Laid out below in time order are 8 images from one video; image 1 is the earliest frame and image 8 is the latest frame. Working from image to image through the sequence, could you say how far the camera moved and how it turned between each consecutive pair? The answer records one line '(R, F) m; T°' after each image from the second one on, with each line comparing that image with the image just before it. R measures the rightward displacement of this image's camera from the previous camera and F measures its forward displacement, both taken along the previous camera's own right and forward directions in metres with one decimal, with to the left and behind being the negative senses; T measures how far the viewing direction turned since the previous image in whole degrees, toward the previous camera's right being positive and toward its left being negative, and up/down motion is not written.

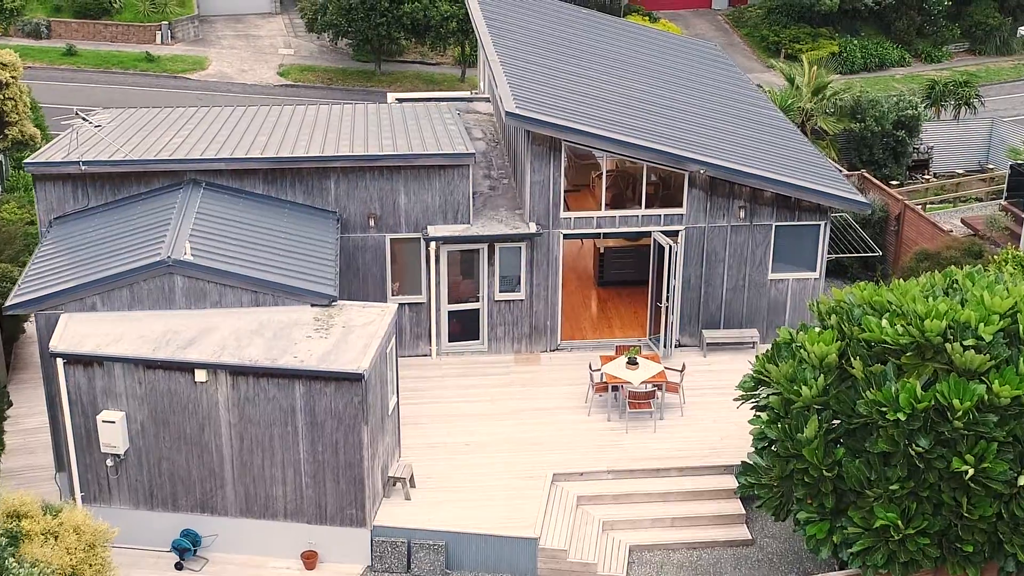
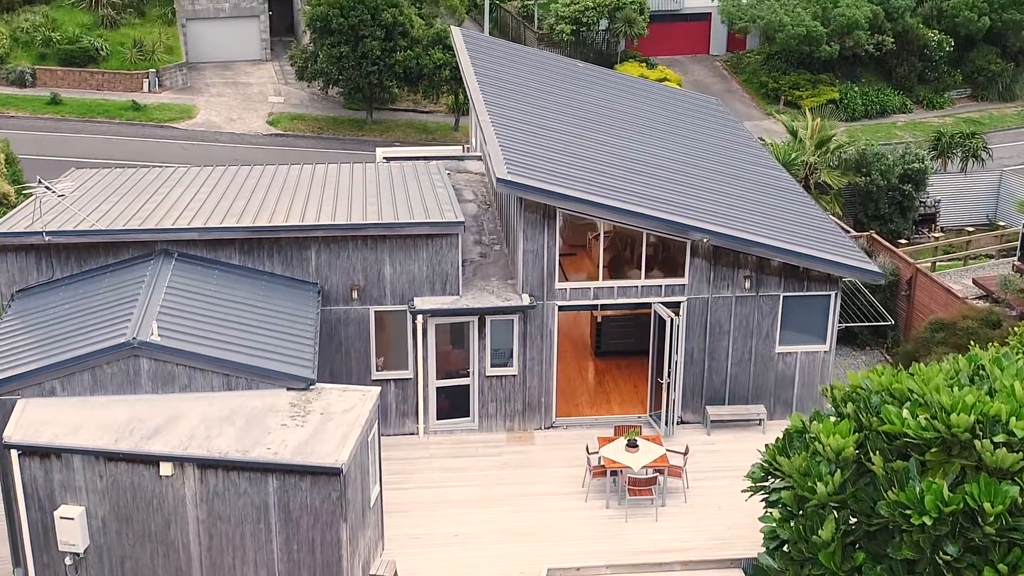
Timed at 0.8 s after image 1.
(0.0, +0.8) m; 0°
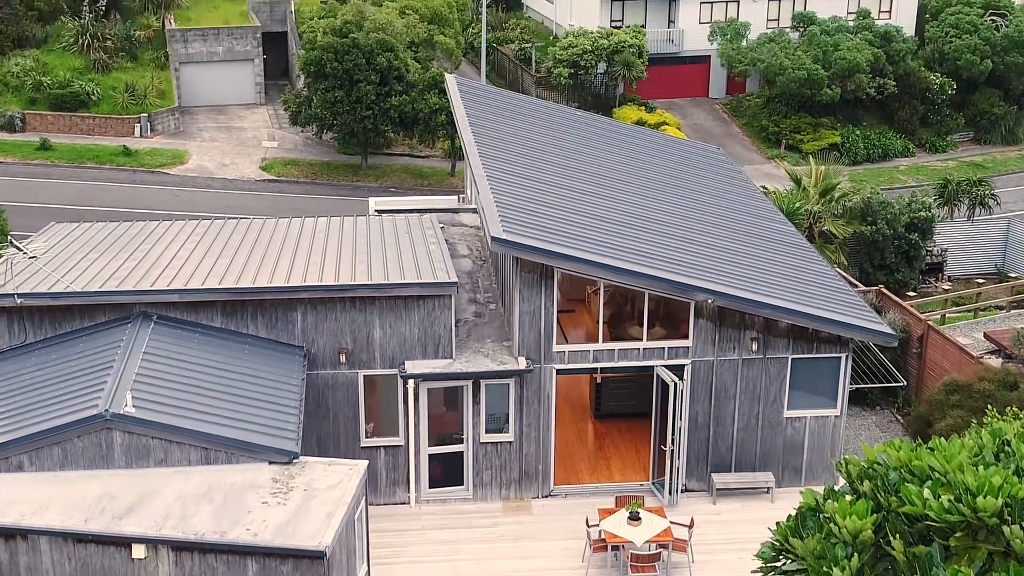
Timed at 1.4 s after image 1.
(0.0, +0.6) m; 0°
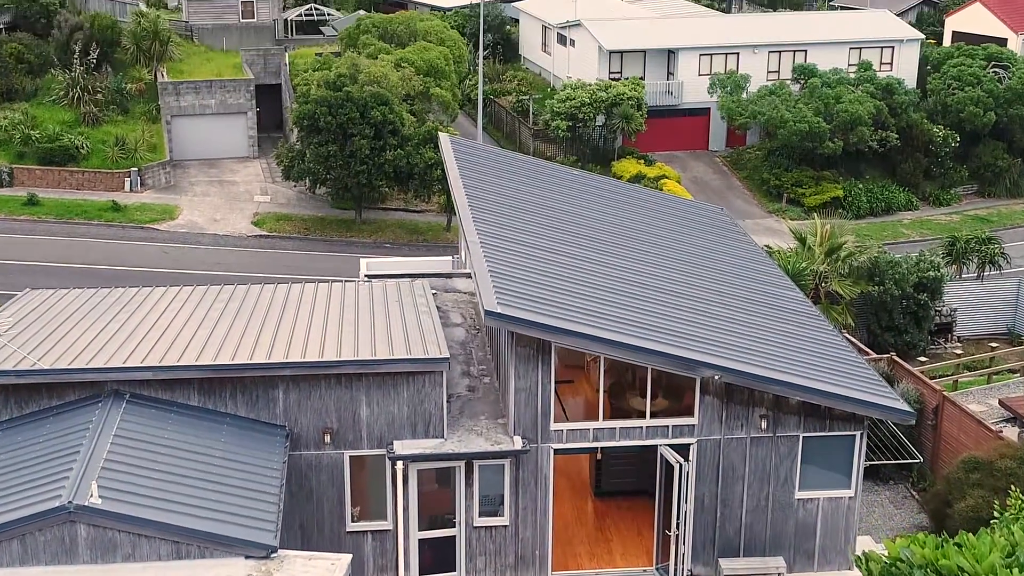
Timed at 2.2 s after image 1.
(0.0, +0.7) m; 0°
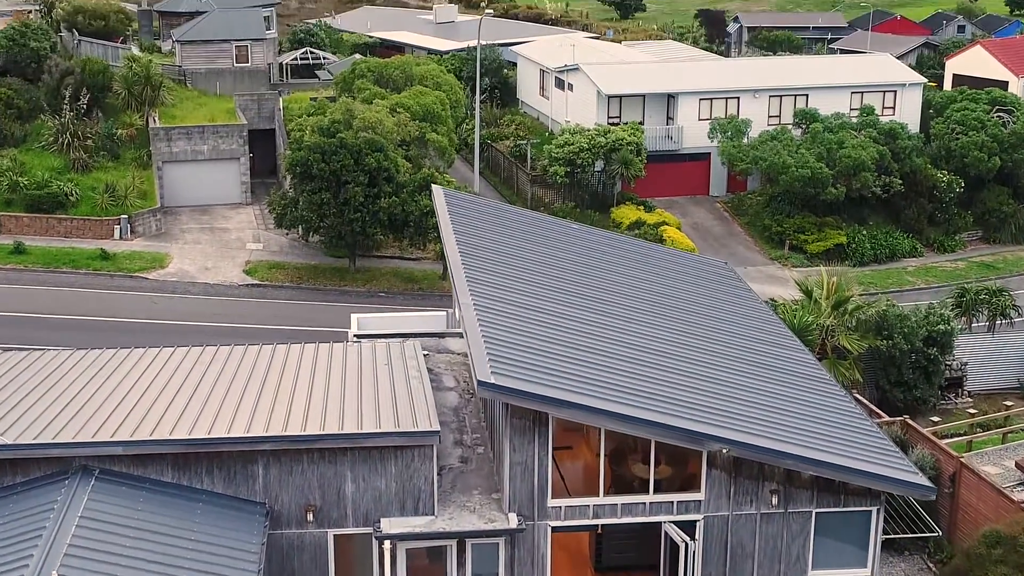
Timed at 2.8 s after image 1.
(0.0, +0.6) m; 0°
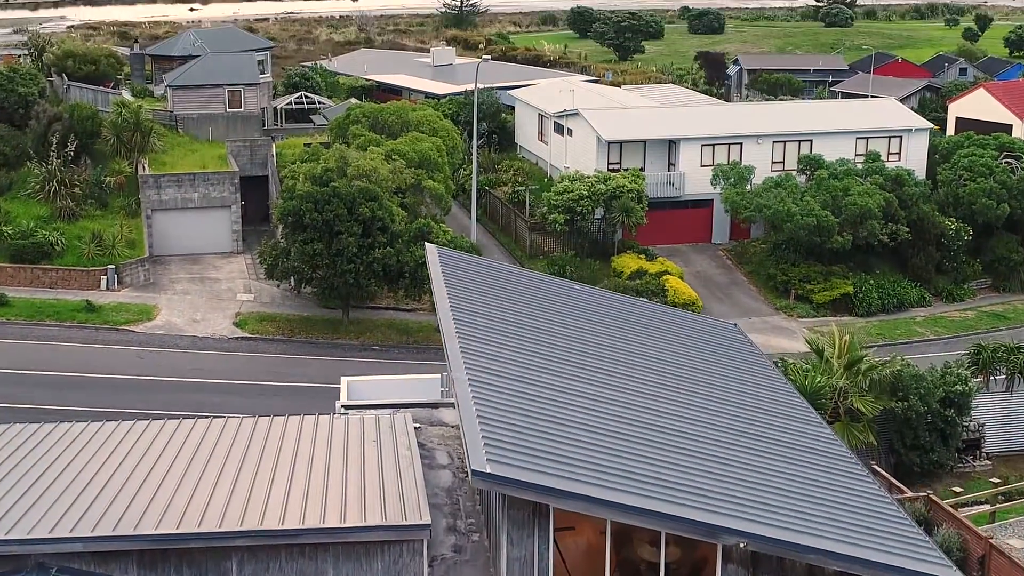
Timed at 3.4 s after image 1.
(0.0, +0.9) m; 0°
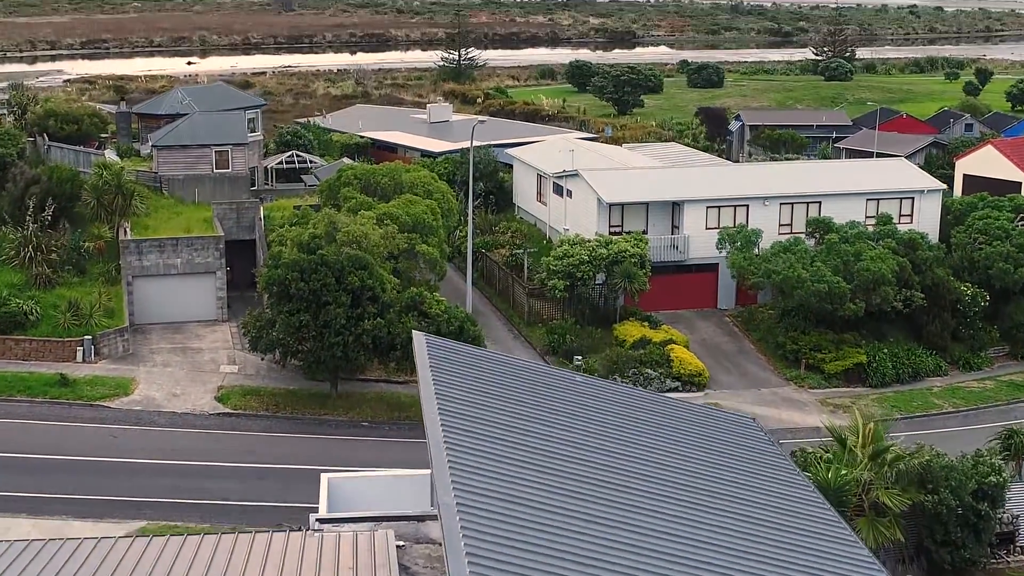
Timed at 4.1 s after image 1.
(0.0, +1.4) m; 0°
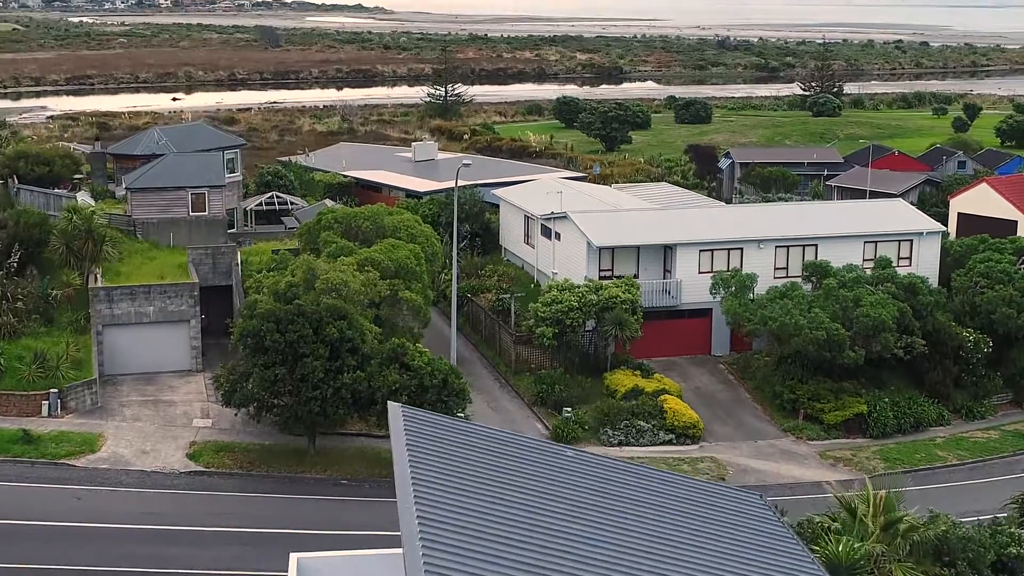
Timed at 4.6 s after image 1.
(0.0, +1.2) m; +1°
